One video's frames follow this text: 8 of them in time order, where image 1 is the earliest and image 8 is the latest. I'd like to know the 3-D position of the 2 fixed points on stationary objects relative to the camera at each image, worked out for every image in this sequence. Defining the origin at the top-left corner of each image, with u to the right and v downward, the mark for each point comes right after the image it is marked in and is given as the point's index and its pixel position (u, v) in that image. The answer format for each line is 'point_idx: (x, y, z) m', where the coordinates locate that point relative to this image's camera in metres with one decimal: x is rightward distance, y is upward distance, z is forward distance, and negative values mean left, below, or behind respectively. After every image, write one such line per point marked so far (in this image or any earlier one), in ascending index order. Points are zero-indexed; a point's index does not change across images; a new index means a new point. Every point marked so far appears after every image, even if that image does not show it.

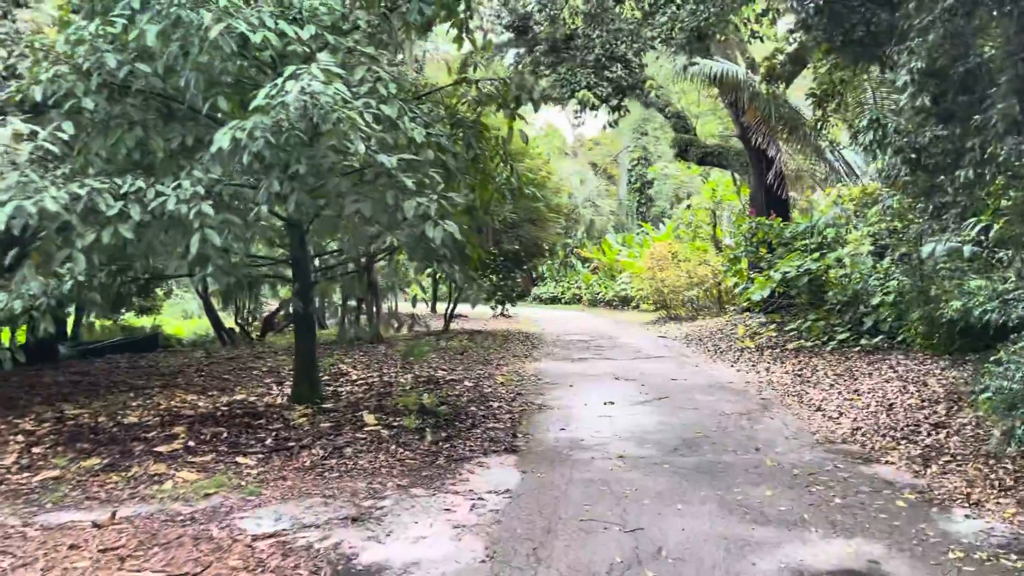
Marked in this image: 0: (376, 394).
0: (-0.9, -0.7, +5.5) m
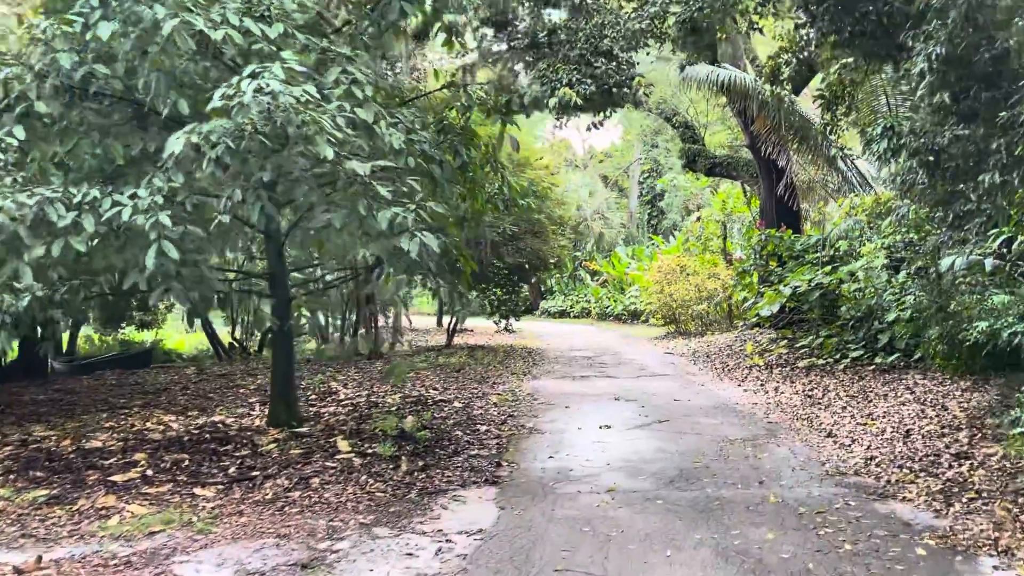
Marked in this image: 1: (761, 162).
0: (-1.0, -0.8, +5.1) m
1: (+3.1, +1.6, +10.5) m
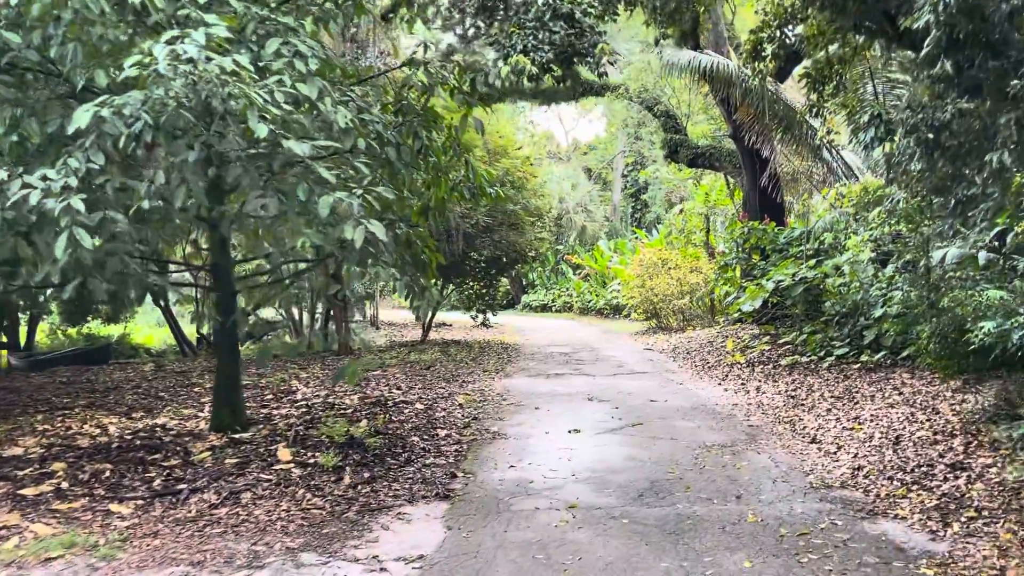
0: (-1.2, -0.8, +4.8) m
1: (+2.8, +1.6, +10.2) m
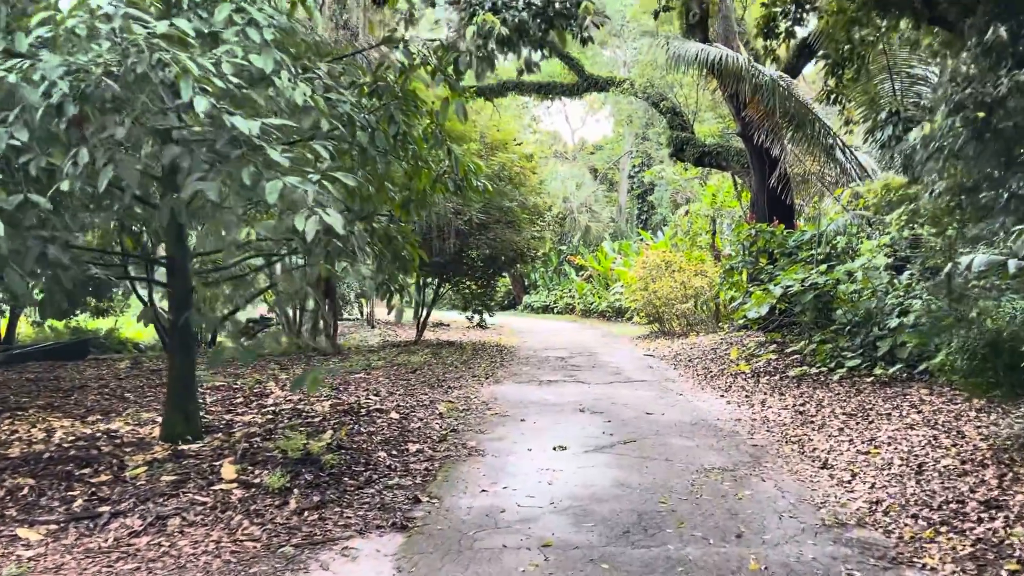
0: (-1.3, -0.7, +4.4) m
1: (+2.8, +1.6, +9.8) m
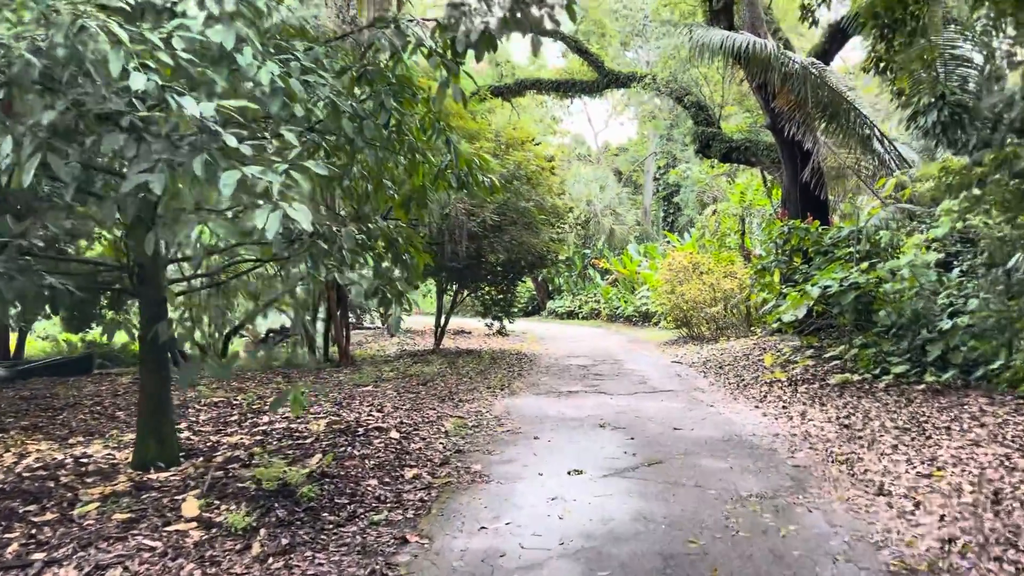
0: (-1.2, -0.8, +3.9) m
1: (+3.0, +1.6, +9.2) m
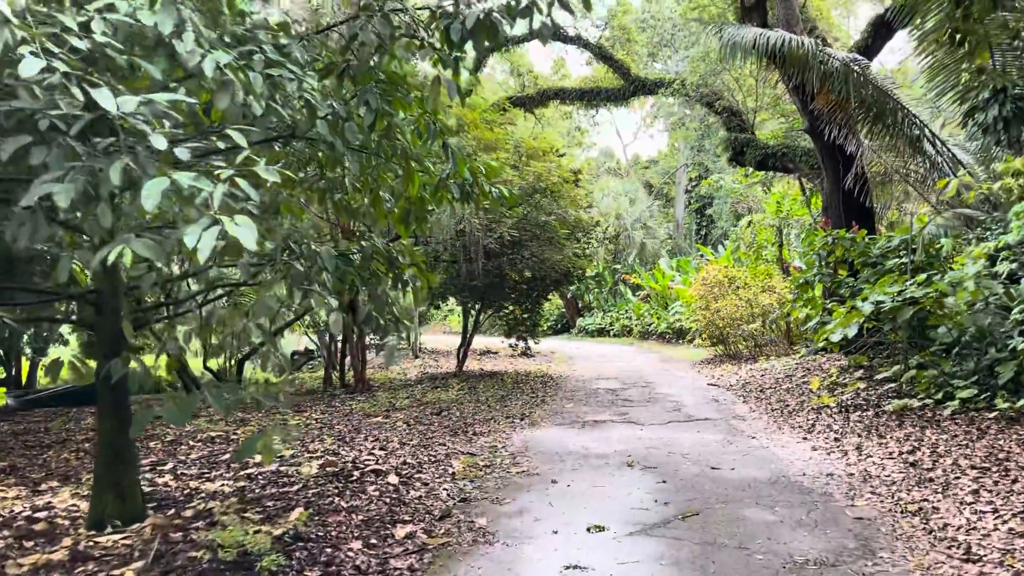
0: (-1.2, -0.9, +3.4) m
1: (+3.2, +1.4, +8.6) m
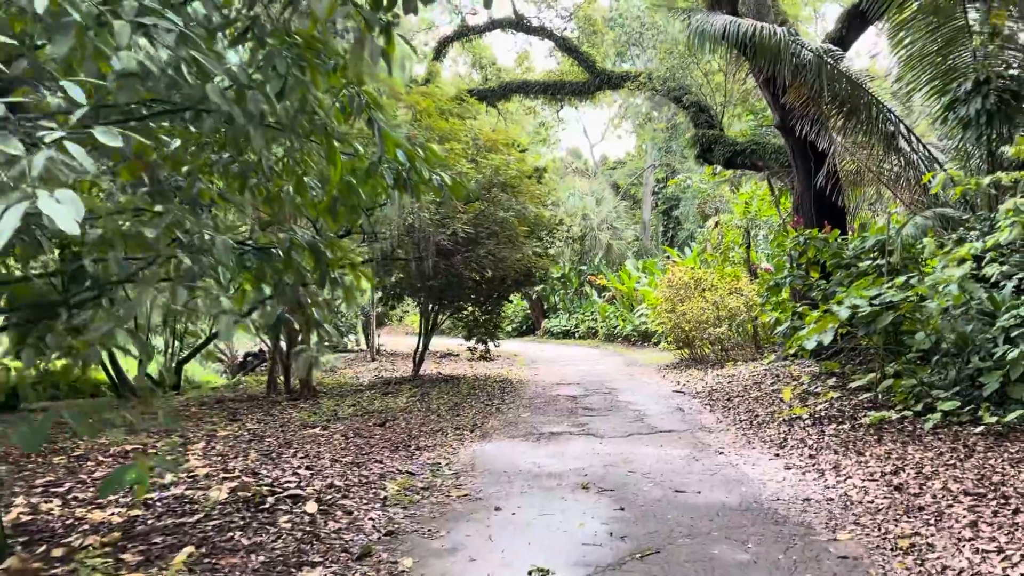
0: (-1.4, -0.9, +2.9) m
1: (+2.8, +1.4, +8.2) m
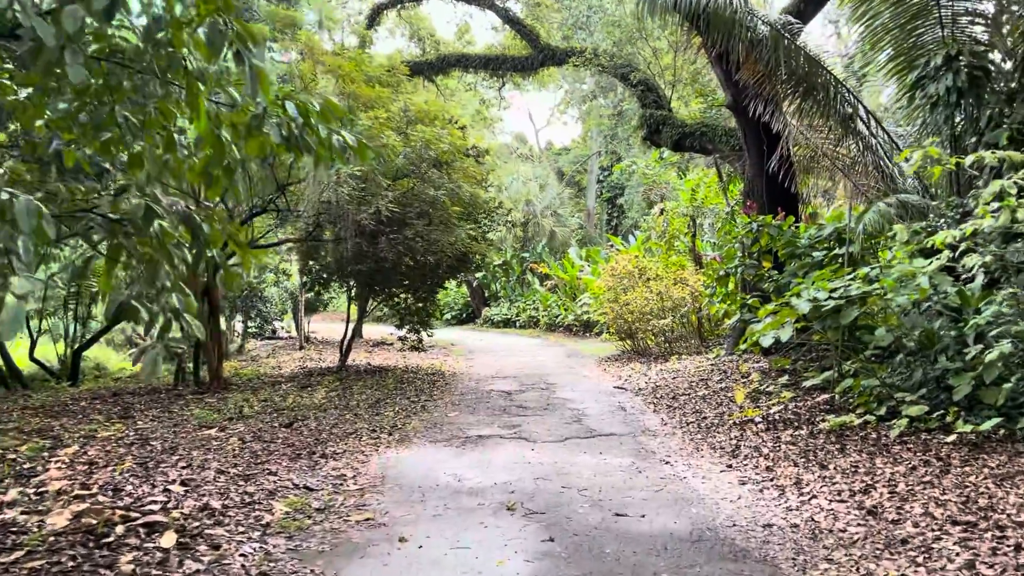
0: (-1.7, -0.8, +2.2) m
1: (+2.2, +1.5, +7.8) m
